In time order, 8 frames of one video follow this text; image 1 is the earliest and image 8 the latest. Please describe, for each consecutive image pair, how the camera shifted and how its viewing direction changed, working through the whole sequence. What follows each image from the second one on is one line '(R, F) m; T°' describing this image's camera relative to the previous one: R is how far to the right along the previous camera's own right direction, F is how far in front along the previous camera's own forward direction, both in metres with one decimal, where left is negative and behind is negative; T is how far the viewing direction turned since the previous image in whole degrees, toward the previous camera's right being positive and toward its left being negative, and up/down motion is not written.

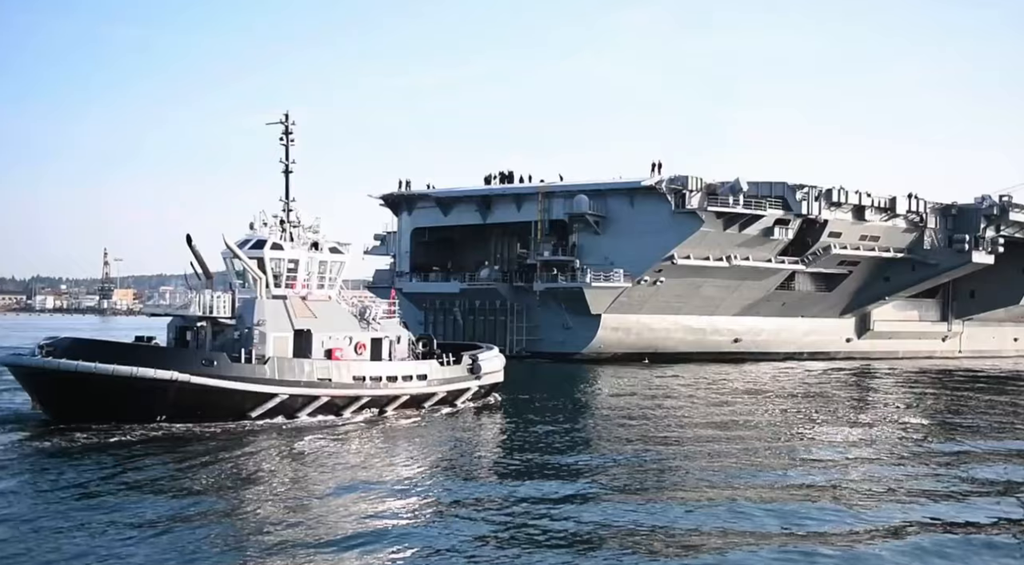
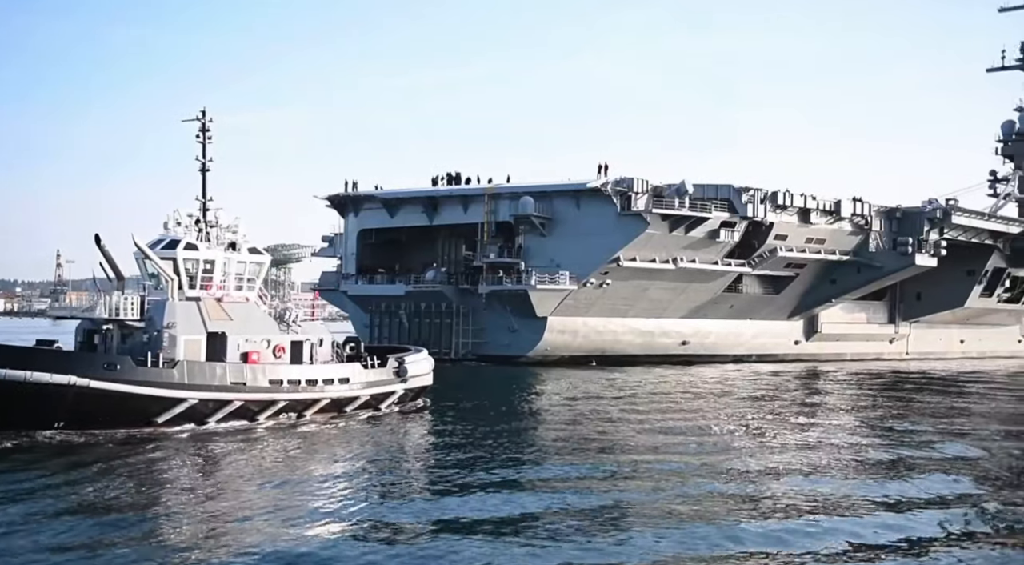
(+0.3, -0.4) m; +2°
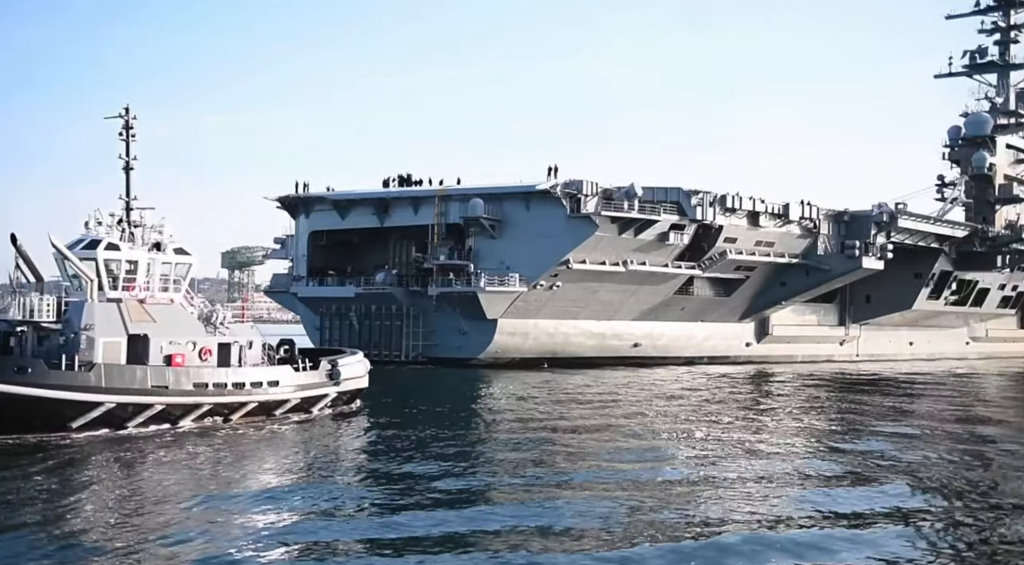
(+0.1, 0.0) m; +2°
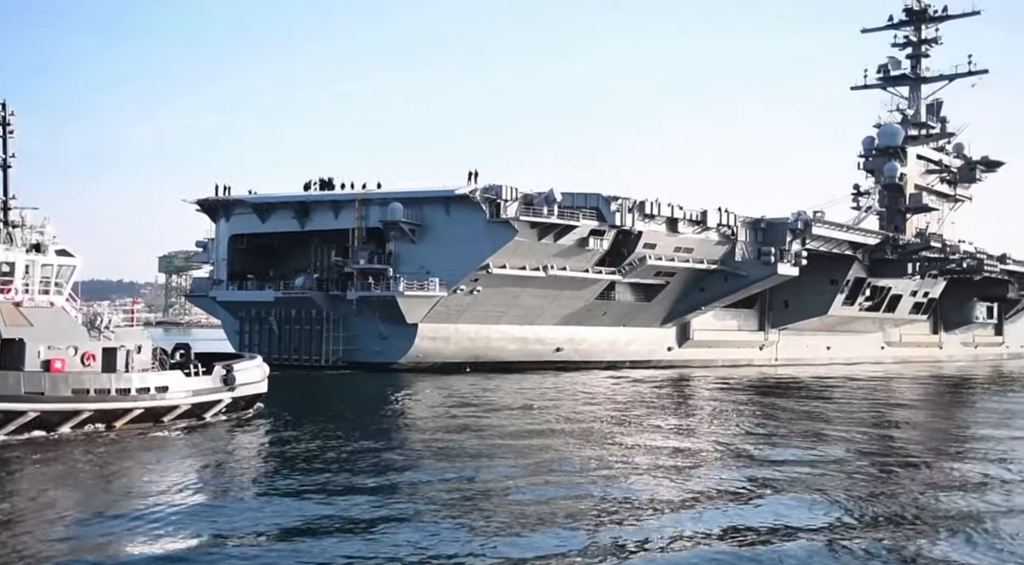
(+0.1, 0.0) m; +4°
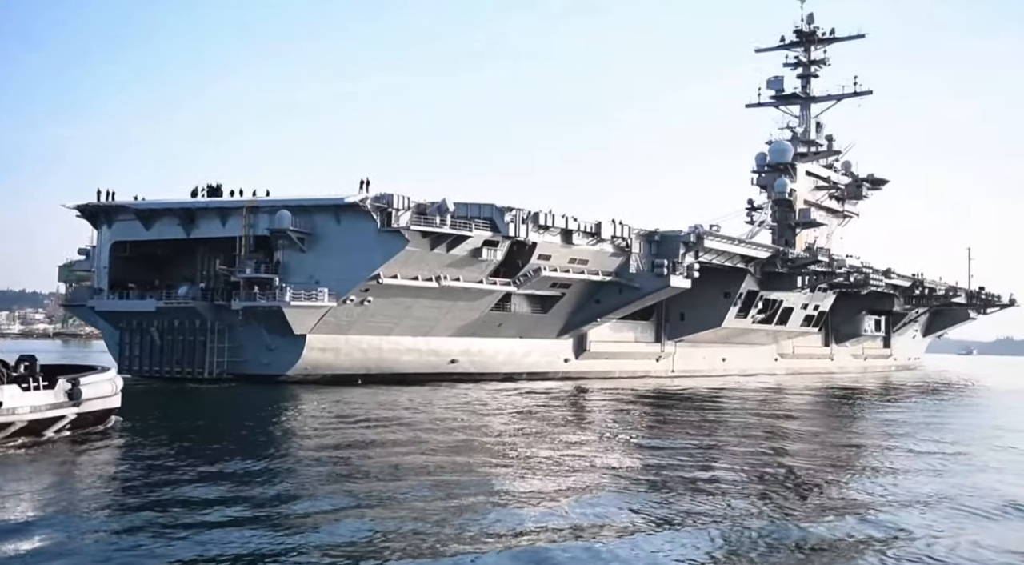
(+0.2, +0.1) m; +5°
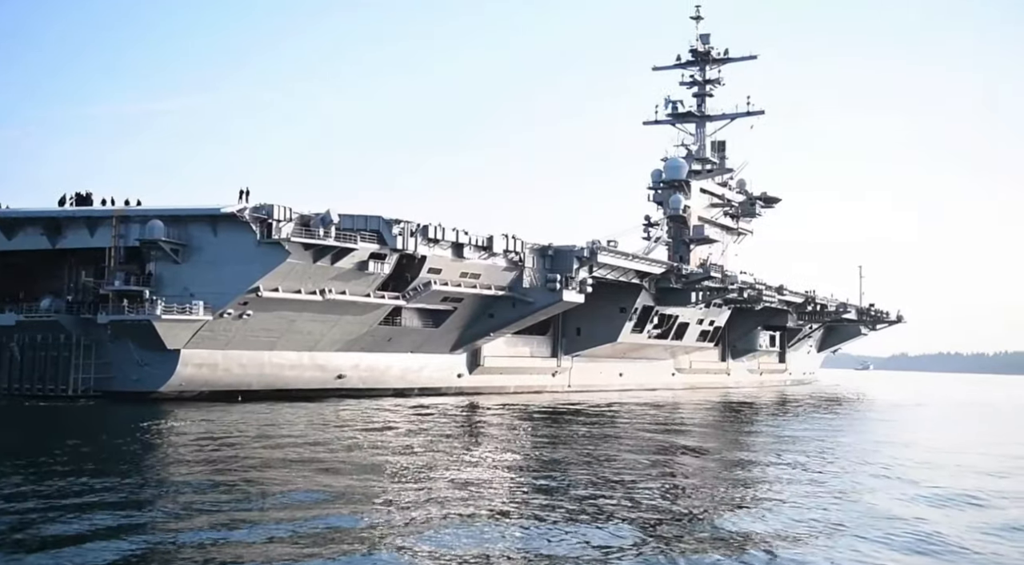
(+0.3, +0.3) m; +5°
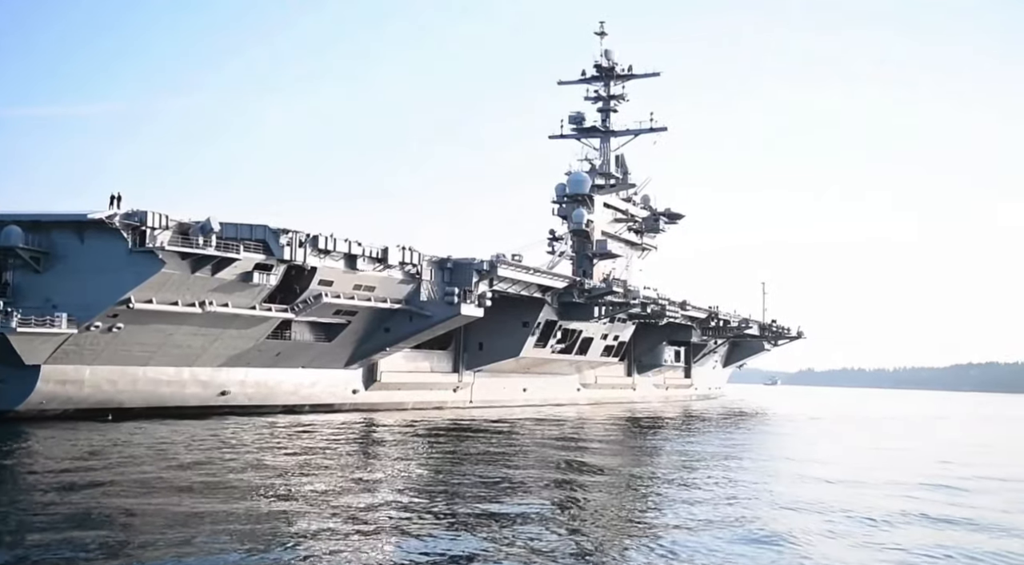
(+0.3, +0.5) m; +5°
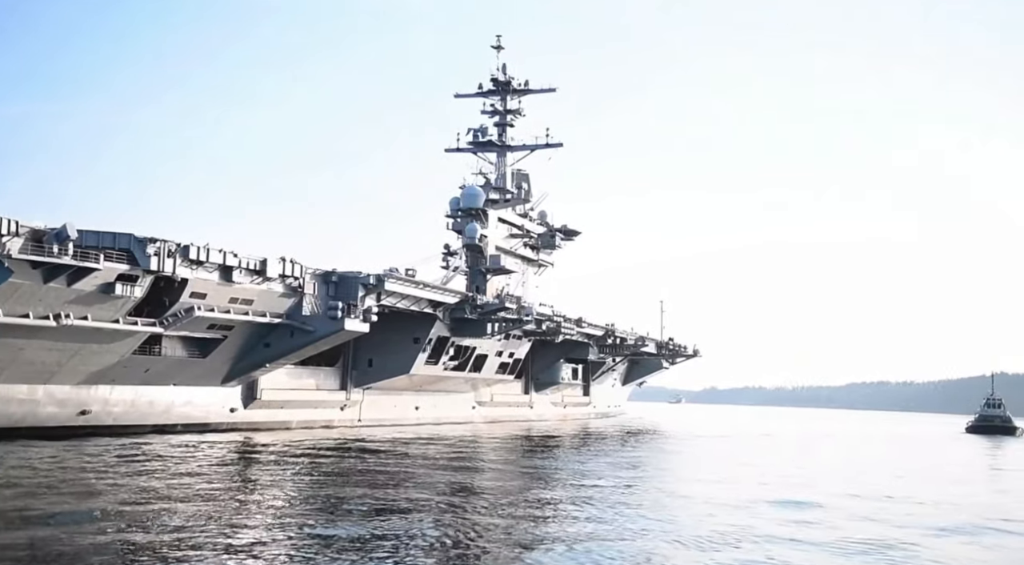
(+0.3, +0.5) m; +5°
